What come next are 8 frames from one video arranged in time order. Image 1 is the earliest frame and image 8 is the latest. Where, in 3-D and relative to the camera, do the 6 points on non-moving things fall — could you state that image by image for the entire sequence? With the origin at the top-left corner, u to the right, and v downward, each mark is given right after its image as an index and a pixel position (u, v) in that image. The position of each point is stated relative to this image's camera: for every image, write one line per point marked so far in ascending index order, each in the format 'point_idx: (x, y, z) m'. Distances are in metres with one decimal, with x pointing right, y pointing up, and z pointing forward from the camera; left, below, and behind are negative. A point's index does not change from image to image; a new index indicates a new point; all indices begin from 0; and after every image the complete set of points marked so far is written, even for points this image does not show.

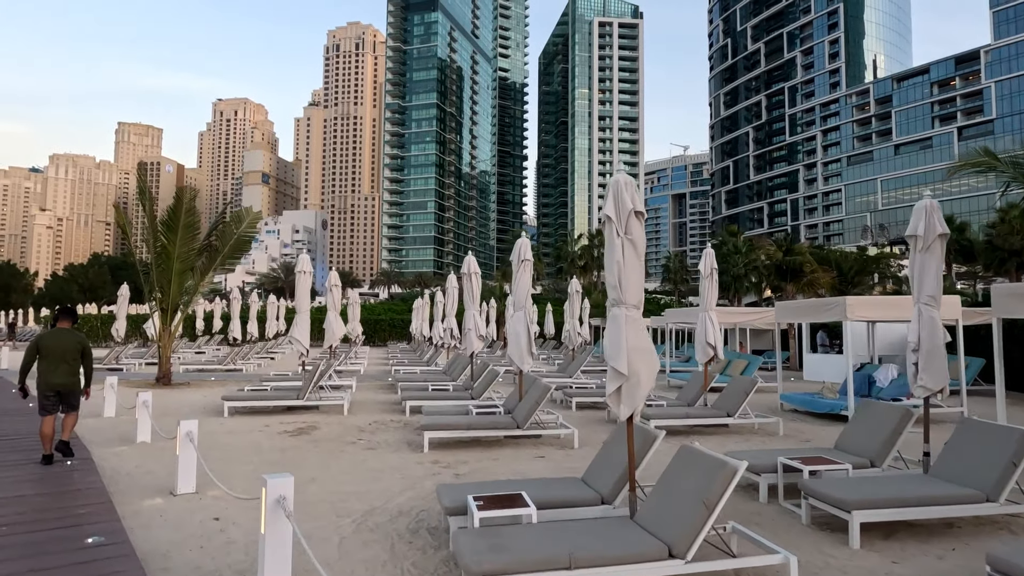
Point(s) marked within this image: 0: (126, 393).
0: (-7.3, -2.0, +12.4) m
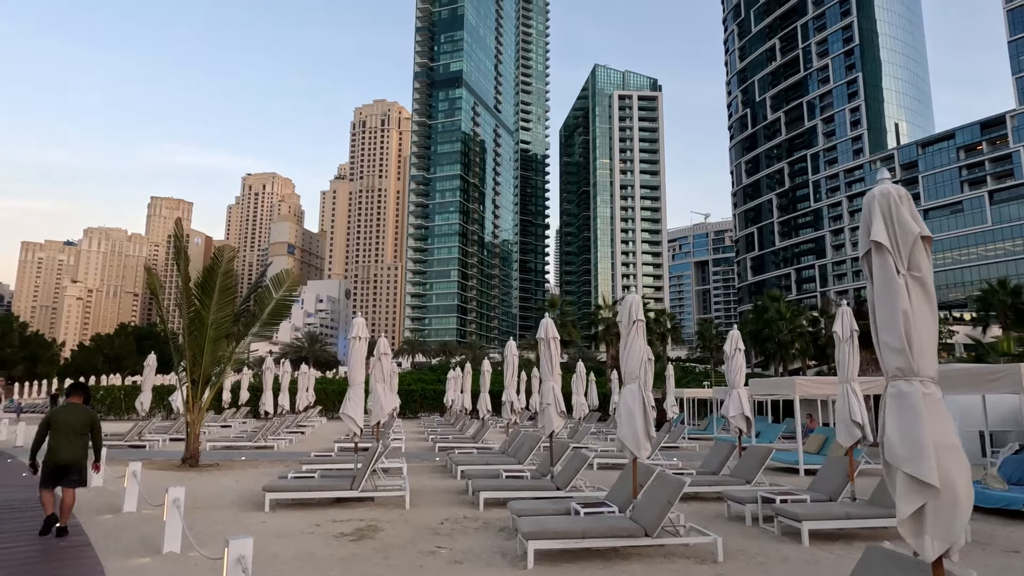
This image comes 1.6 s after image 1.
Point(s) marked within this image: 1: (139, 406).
0: (-6.0, -3.1, +10.9) m
1: (-10.8, -3.4, +19.5) m
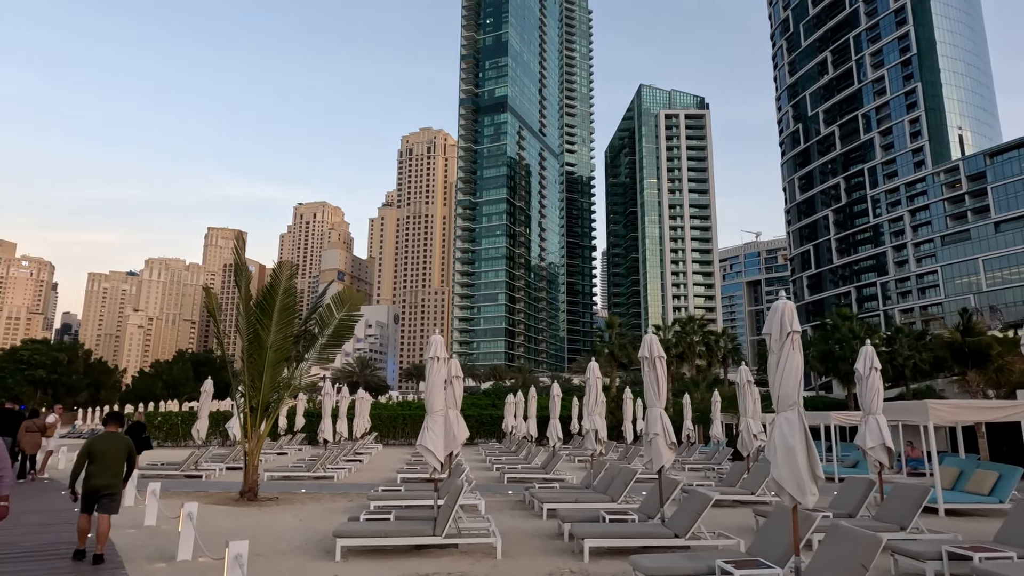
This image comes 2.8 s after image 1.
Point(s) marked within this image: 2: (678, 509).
0: (-4.6, -3.4, +9.9) m
1: (-8.9, -4.1, +18.8) m
2: (+1.9, -2.5, +7.7) m
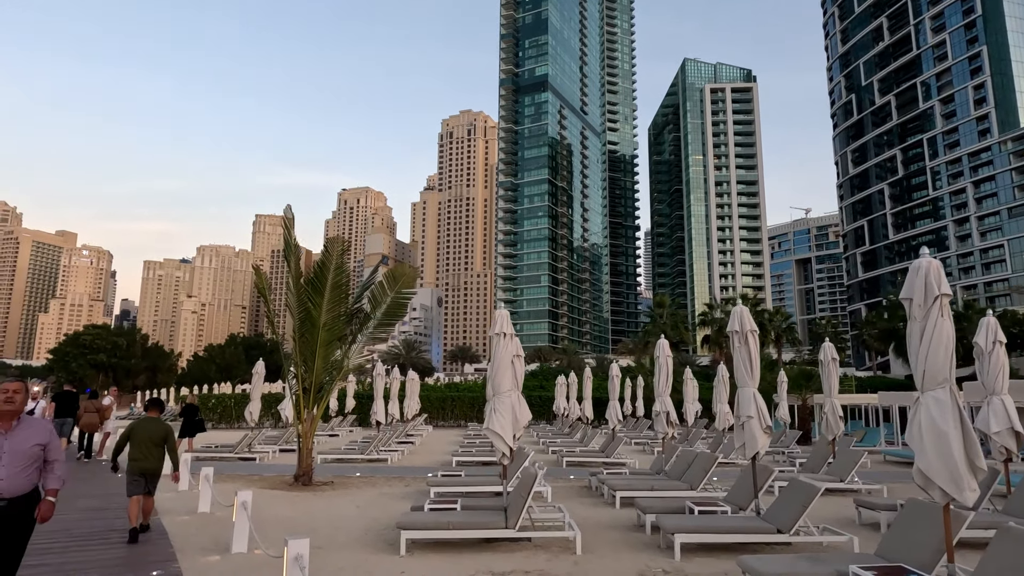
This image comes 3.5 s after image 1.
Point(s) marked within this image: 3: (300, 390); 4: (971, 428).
0: (-3.6, -3.0, +9.5) m
1: (-7.3, -3.5, +18.6) m
2: (+2.7, -2.2, +6.8) m
3: (-3.8, -1.8, +12.0) m
4: (+3.1, -1.0, +4.5) m
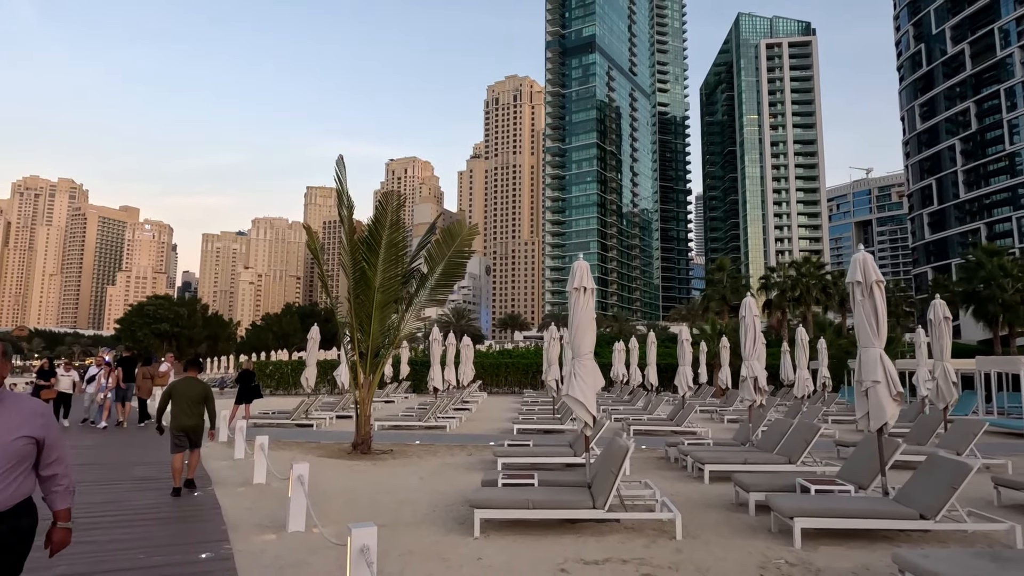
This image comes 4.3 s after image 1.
0: (-2.7, -2.5, +8.9) m
1: (-5.7, -2.6, +18.3) m
2: (+3.5, -1.7, +5.8) m
3: (-2.6, -1.1, +11.4) m
4: (+3.7, -0.6, +3.4) m
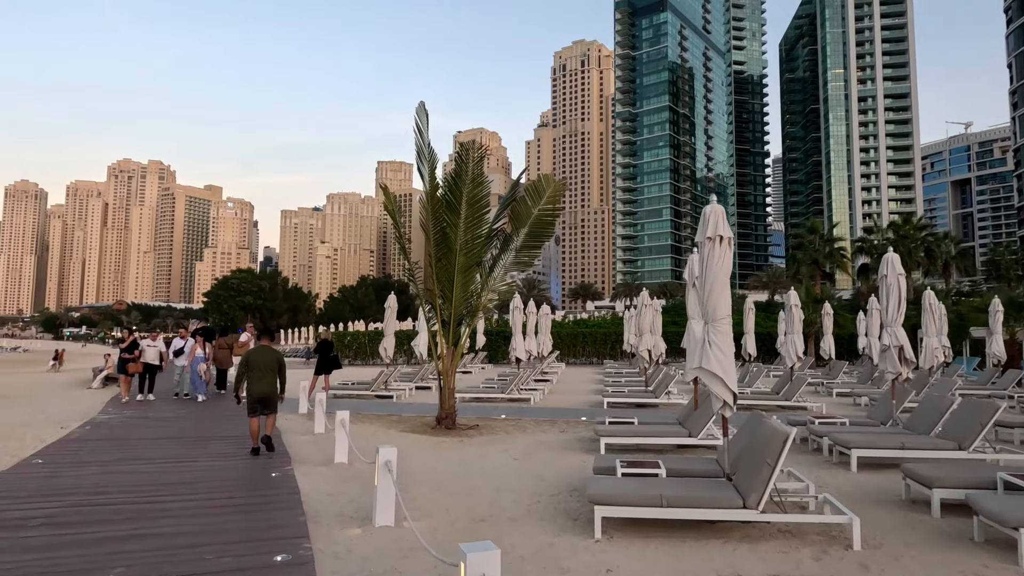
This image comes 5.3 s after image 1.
0: (-1.4, -2.0, +8.2) m
1: (-3.4, -1.7, +17.8) m
2: (+4.4, -1.3, +4.4) m
3: (-1.2, -0.5, +10.5) m
4: (+4.3, -0.3, +1.9) m
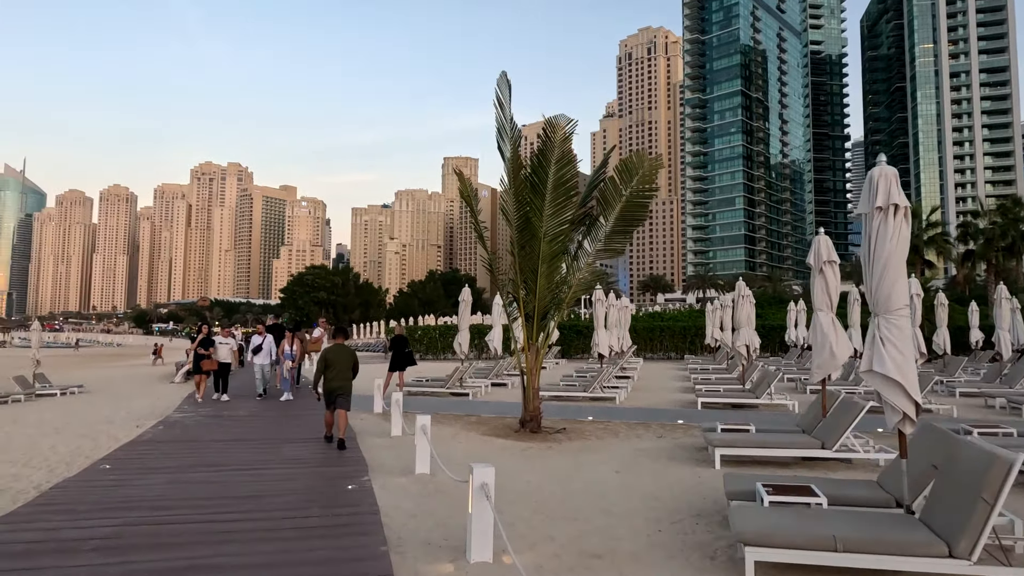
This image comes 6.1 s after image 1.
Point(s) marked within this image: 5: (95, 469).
0: (-0.3, -1.9, +7.4) m
1: (-1.4, -1.5, +17.2) m
2: (+5.1, -1.1, +3.0) m
3: (+0.1, -0.4, +9.7) m
4: (+4.7, -0.2, +0.6) m
5: (-4.3, -1.9, +6.8) m
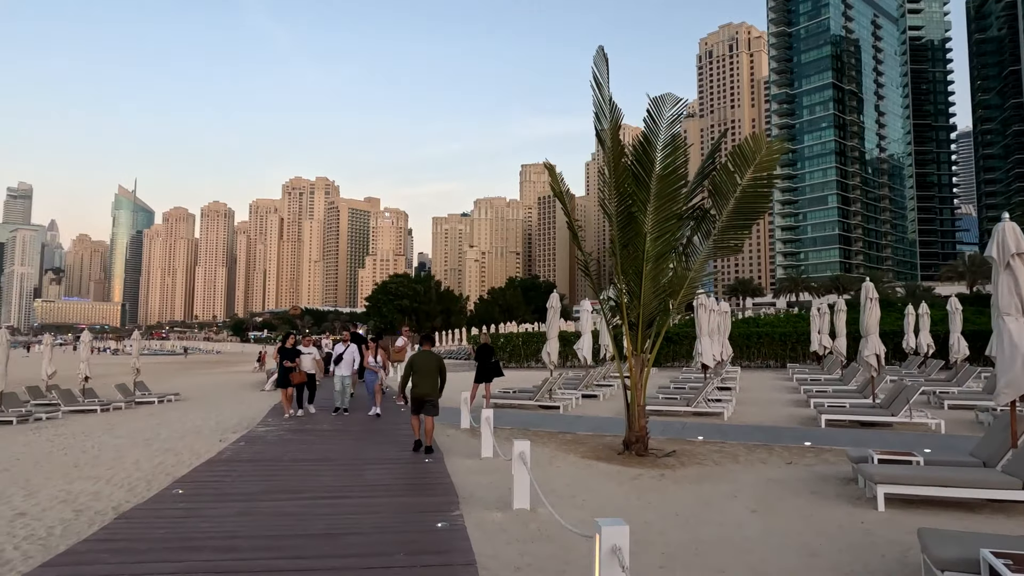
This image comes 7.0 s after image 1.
0: (+0.7, -1.9, +6.4) m
1: (+0.8, -1.6, +16.2) m
2: (+5.6, -1.1, +1.4) m
3: (+1.4, -0.5, +8.6) m
4: (+4.9, -0.1, -1.0) m
5: (-3.2, -1.9, +6.3) m
